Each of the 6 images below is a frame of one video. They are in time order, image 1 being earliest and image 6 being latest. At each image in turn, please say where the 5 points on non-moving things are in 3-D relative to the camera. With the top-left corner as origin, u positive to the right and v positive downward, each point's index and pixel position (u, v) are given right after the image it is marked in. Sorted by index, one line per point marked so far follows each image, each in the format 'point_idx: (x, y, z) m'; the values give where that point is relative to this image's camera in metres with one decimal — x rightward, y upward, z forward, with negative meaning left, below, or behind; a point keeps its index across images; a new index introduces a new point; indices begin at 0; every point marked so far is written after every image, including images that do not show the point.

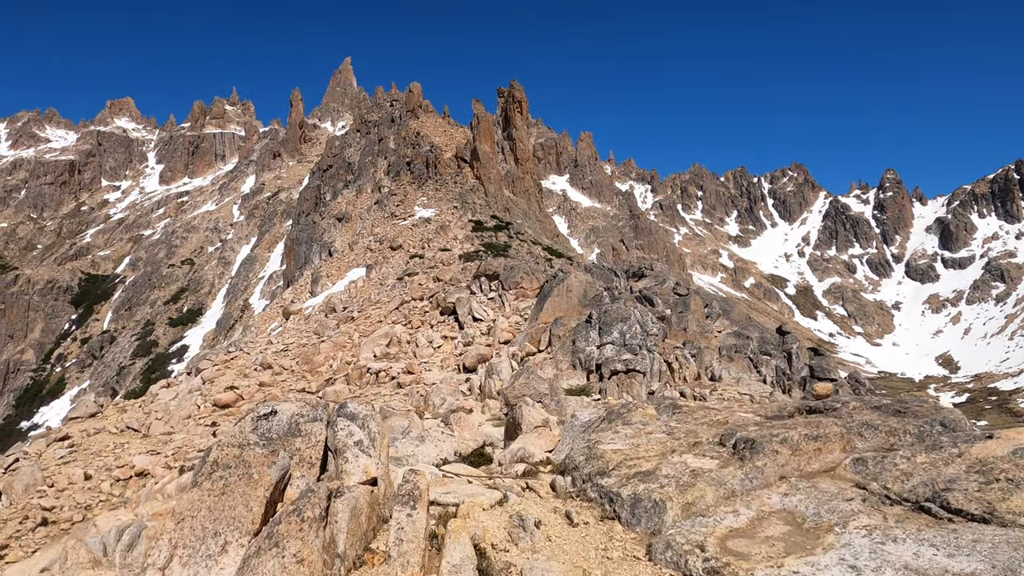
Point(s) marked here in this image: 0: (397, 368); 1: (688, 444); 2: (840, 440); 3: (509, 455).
0: (-4.0, -2.7, +20.6) m
1: (+2.6, -2.4, +8.6) m
2: (+4.5, -2.1, +7.7) m
3: (-0.1, -3.0, +9.7) m
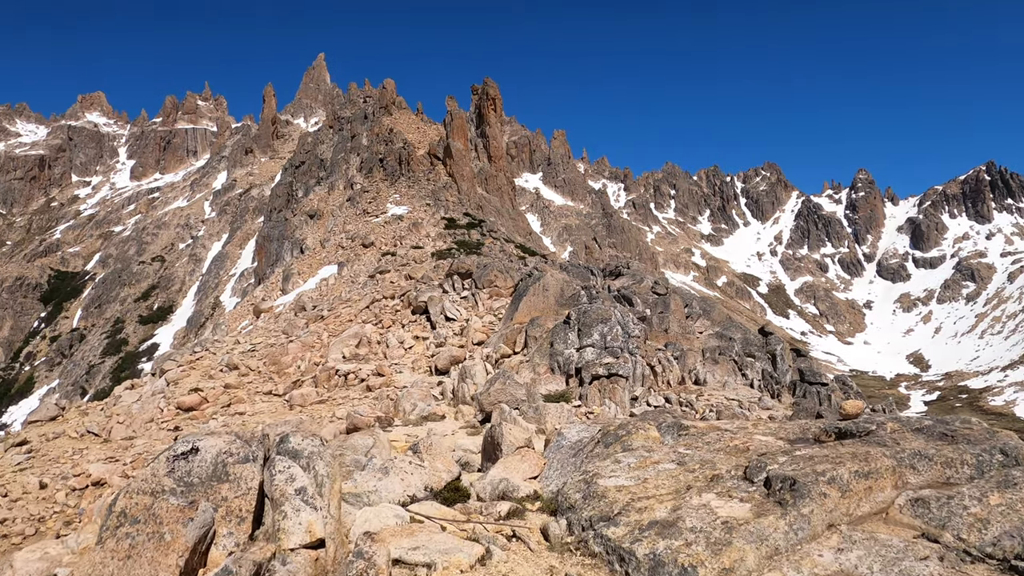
0: (-4.6, -2.7, +19.1) m
1: (+2.4, -2.5, +7.3) m
2: (+4.4, -2.2, +6.5) m
3: (-0.4, -3.0, +8.3) m
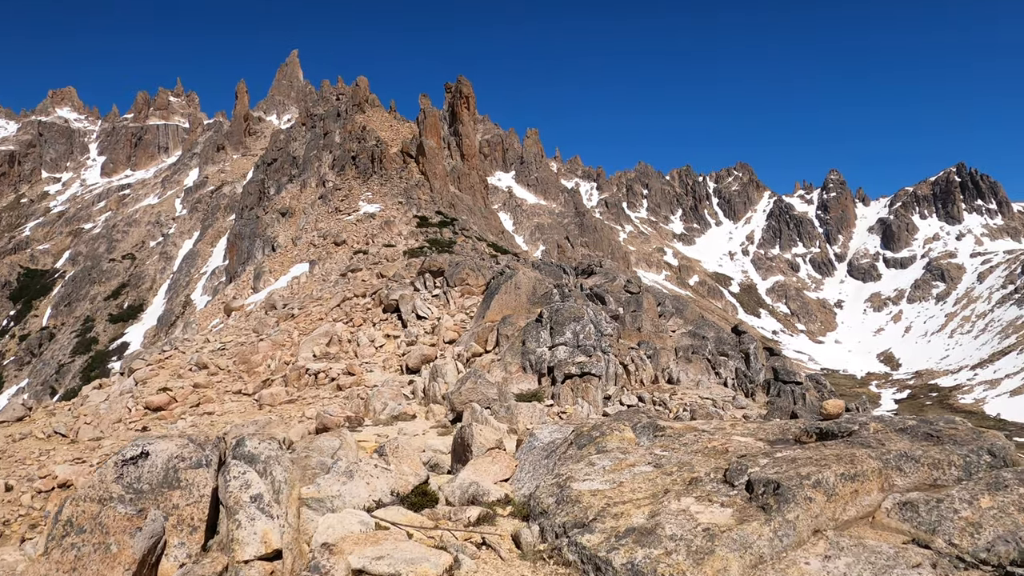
0: (-5.3, -2.6, +18.5) m
1: (+2.1, -2.4, +6.9) m
2: (+4.0, -2.1, +6.2) m
3: (-0.7, -2.9, +7.9) m
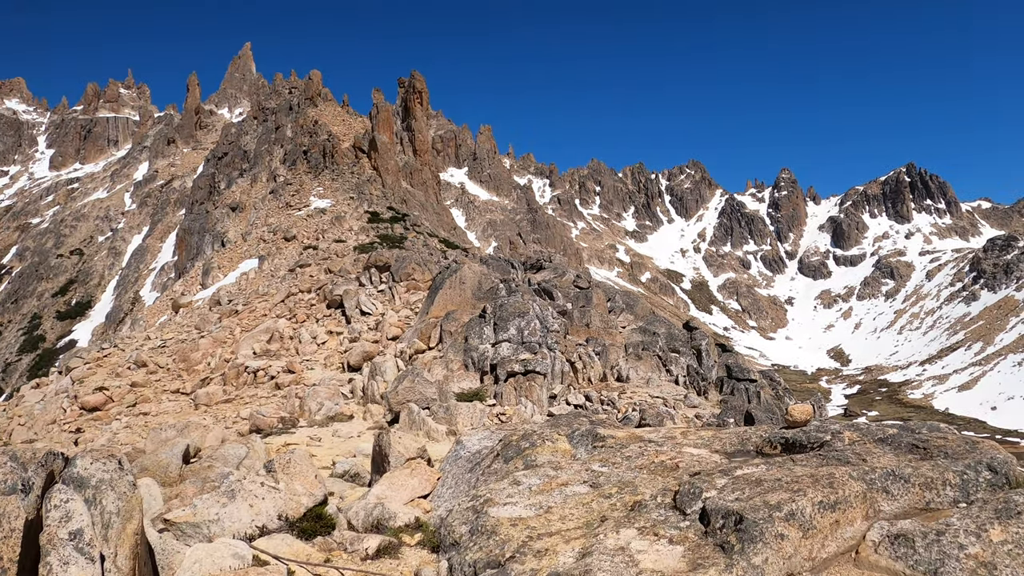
0: (-6.7, -2.4, +16.9) m
1: (+1.2, -2.2, +5.7) m
2: (+3.1, -1.9, +5.1) m
3: (-1.7, -2.7, +6.5) m
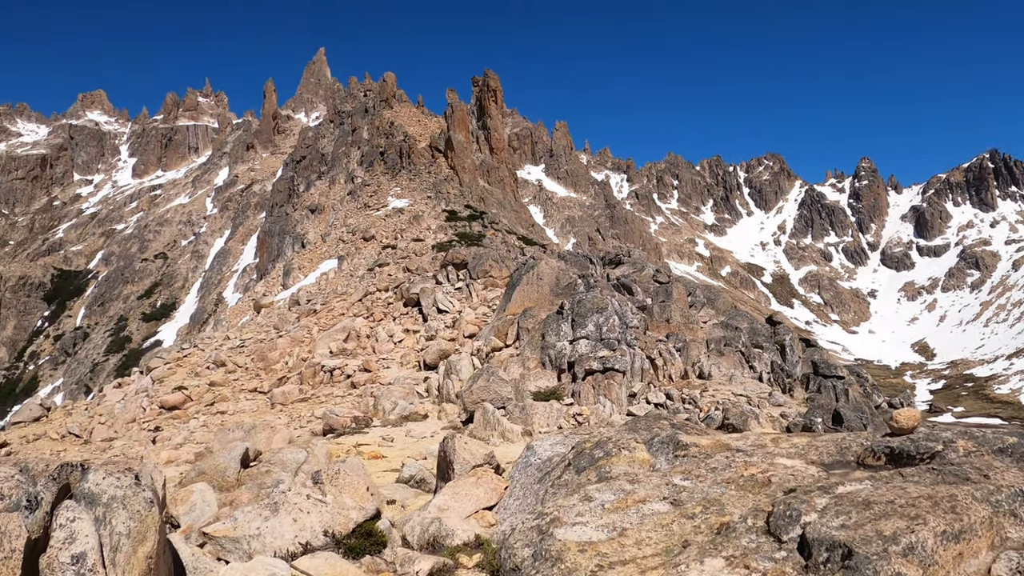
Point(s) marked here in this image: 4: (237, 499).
0: (-5.0, -2.4, +17.0) m
1: (+1.7, -2.2, +5.0) m
2: (+3.6, -1.9, +4.2) m
3: (-1.1, -2.7, +6.2) m
4: (-4.0, -3.1, +8.2) m
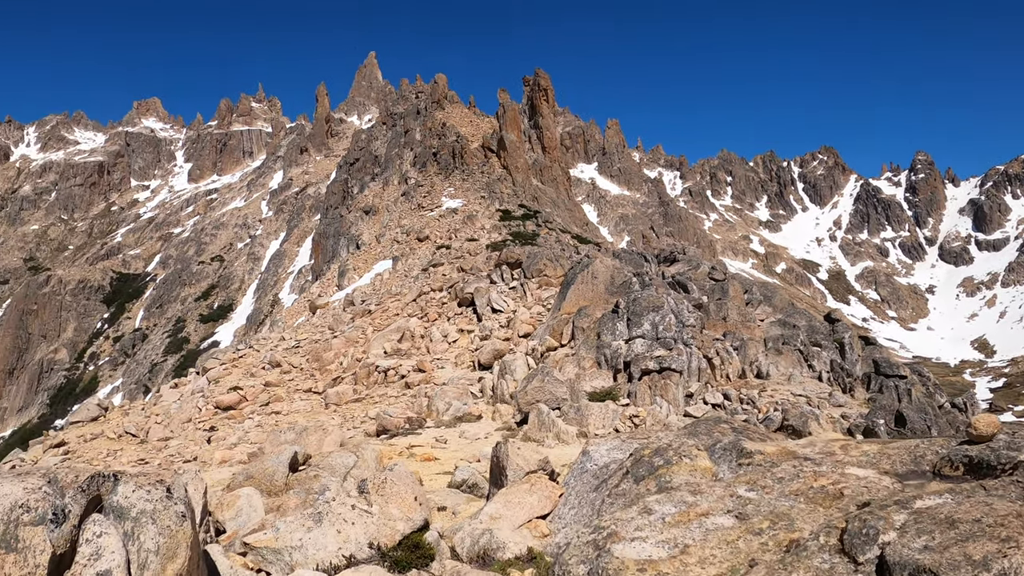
0: (-3.8, -2.4, +17.0) m
1: (+2.1, -2.2, +4.6) m
2: (+4.0, -1.9, +3.7) m
3: (-0.5, -2.8, +6.0) m
4: (-3.4, -3.1, +8.2) m
